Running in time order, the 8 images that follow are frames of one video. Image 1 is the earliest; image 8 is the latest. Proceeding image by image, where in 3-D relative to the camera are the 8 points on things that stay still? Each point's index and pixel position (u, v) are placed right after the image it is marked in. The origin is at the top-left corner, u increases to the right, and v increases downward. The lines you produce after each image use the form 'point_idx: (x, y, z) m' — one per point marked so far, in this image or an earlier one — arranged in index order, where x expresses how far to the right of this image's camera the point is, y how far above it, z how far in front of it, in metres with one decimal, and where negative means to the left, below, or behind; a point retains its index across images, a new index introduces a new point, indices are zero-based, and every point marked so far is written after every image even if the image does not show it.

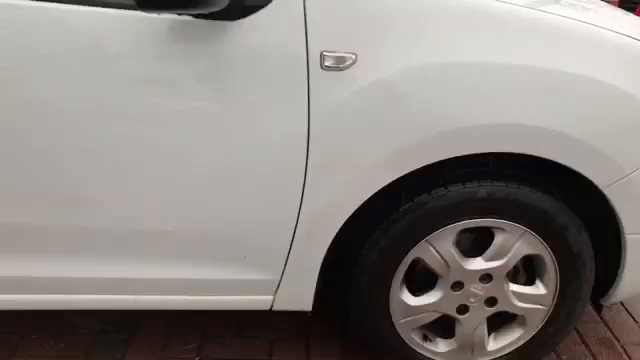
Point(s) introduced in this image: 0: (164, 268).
0: (-0.5, -0.3, +1.9) m
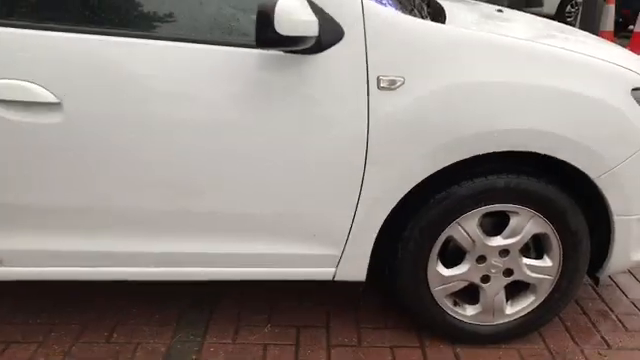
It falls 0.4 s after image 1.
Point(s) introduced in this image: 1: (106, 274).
0: (-0.3, -0.3, +2.5) m
1: (-0.8, -0.4, +2.4) m
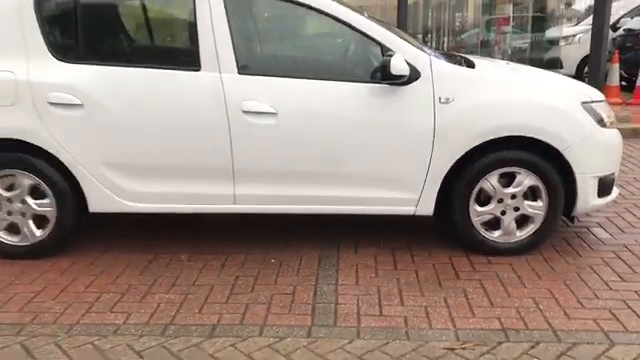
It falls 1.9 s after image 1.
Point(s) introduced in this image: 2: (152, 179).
0: (+0.4, -0.1, +4.4) m
1: (-0.2, -0.2, +4.4) m
2: (-1.2, 0.0, +4.3) m
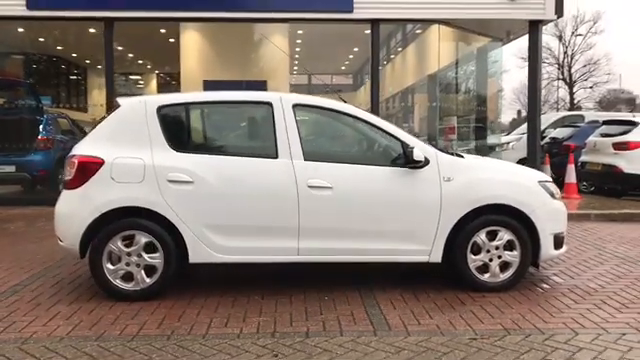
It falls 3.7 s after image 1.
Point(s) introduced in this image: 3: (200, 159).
0: (+0.8, -0.7, +6.0) m
1: (+0.2, -0.8, +6.0) m
2: (-0.8, -0.5, +5.8) m
3: (-1.2, +0.2, +5.8) m
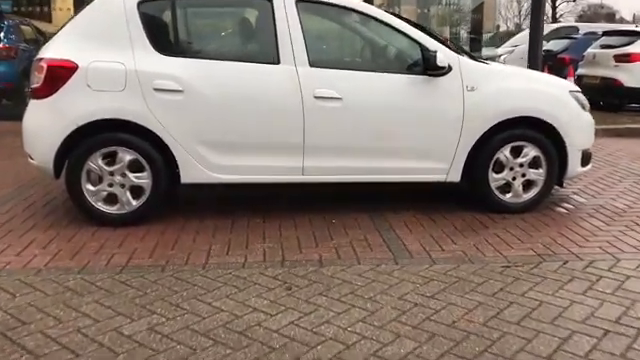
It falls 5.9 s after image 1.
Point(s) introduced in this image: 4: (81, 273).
0: (+0.8, +0.2, +5.4) m
1: (+0.3, 0.0, +5.4) m
2: (-0.7, +0.2, +5.2) m
3: (-1.1, +1.0, +5.0) m
4: (-1.6, -0.6, +4.1) m
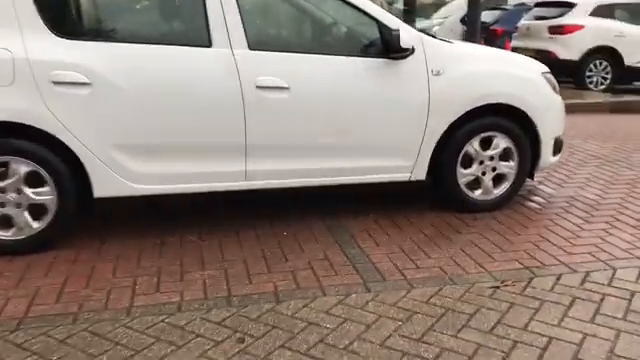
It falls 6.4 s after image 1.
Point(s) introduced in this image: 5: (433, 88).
0: (+0.4, +0.1, +4.7) m
1: (-0.1, 0.0, +4.5) m
2: (-1.1, +0.2, +4.2) m
3: (-1.5, +0.9, +4.0) m
4: (-1.8, -0.8, +3.1) m
5: (+0.9, +0.7, +4.6) m
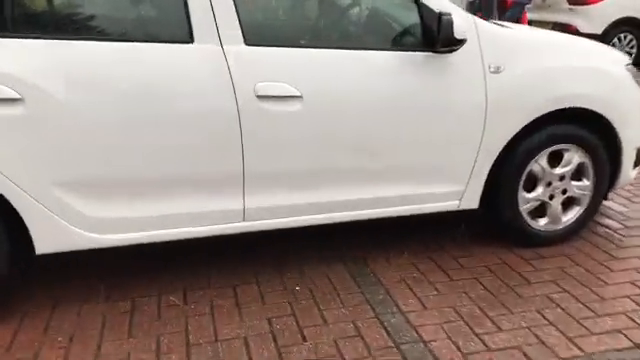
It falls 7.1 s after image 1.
0: (+0.5, 0.0, +3.5) m
1: (0.0, -0.2, +3.4) m
2: (-1.0, -0.1, +3.1) m
3: (-1.3, +0.6, +2.8) m
4: (-1.7, -1.1, +1.9) m
5: (+1.0, +0.5, +3.5) m
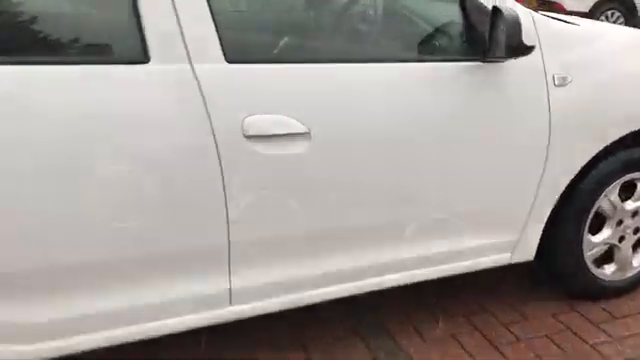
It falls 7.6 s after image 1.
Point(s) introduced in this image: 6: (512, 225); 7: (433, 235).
0: (+0.6, -0.3, +2.7) m
1: (+0.1, -0.5, +2.5) m
2: (-0.9, -0.4, +2.1) m
3: (-1.3, +0.3, +1.8) m
4: (-1.5, -1.5, +1.0) m
5: (+1.0, +0.3, +2.6) m
6: (+0.9, -0.2, +2.7) m
7: (+0.5, -0.2, +2.6) m
